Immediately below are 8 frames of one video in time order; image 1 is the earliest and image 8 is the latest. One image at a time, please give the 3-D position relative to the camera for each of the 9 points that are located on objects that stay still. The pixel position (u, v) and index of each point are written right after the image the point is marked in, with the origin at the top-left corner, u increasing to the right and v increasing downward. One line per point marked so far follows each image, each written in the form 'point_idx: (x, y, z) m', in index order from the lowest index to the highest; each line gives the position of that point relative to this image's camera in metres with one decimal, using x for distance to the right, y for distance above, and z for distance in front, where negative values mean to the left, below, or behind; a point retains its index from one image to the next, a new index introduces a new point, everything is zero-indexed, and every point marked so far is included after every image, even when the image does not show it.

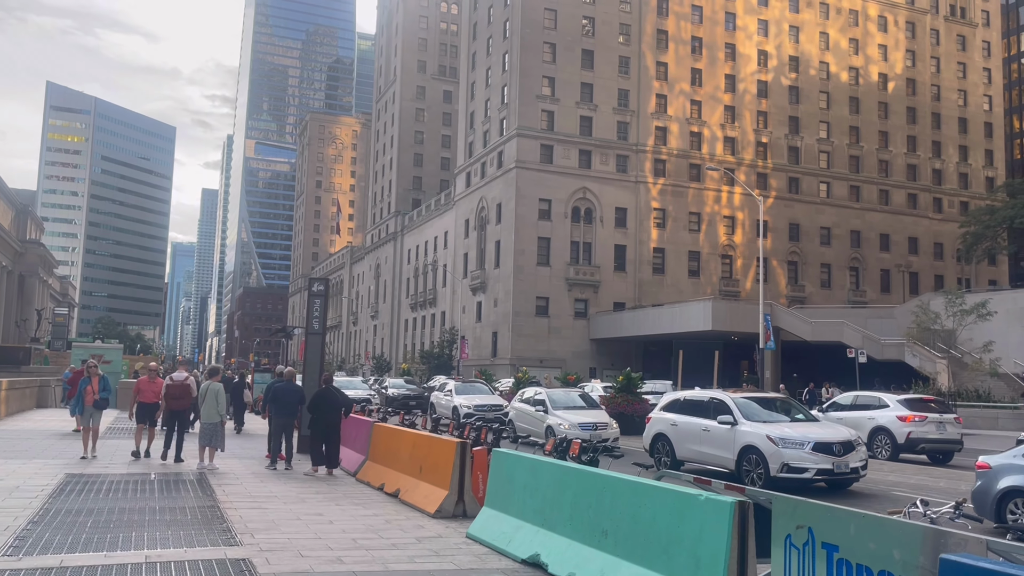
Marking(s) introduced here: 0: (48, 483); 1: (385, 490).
0: (-5.8, -2.5, +10.5) m
1: (-1.7, -2.6, +10.9) m
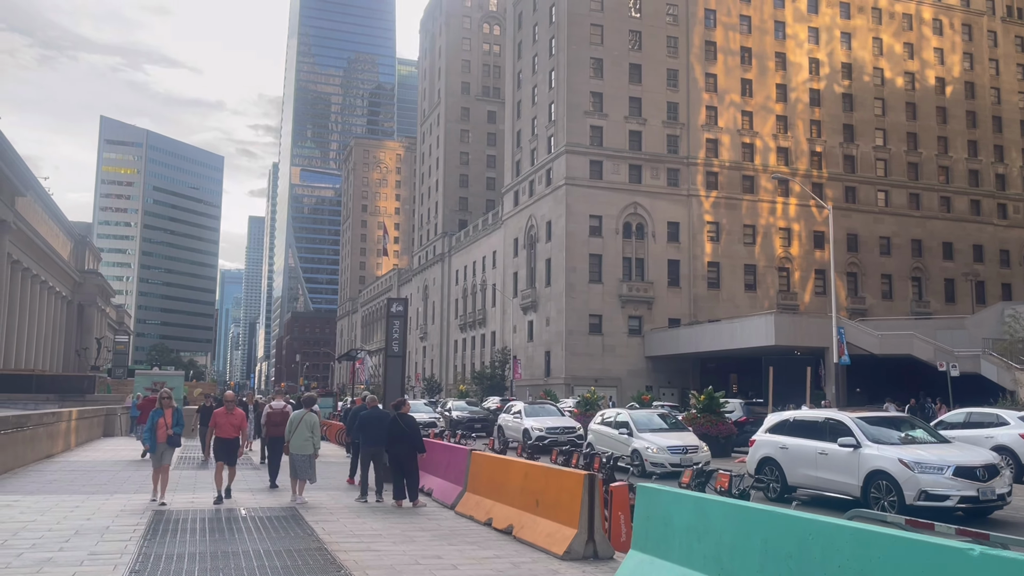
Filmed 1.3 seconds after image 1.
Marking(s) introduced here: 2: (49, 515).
0: (-4.4, -2.8, +9.8) m
1: (-0.2, -2.8, +10.0) m
2: (-5.7, -2.8, +10.2) m
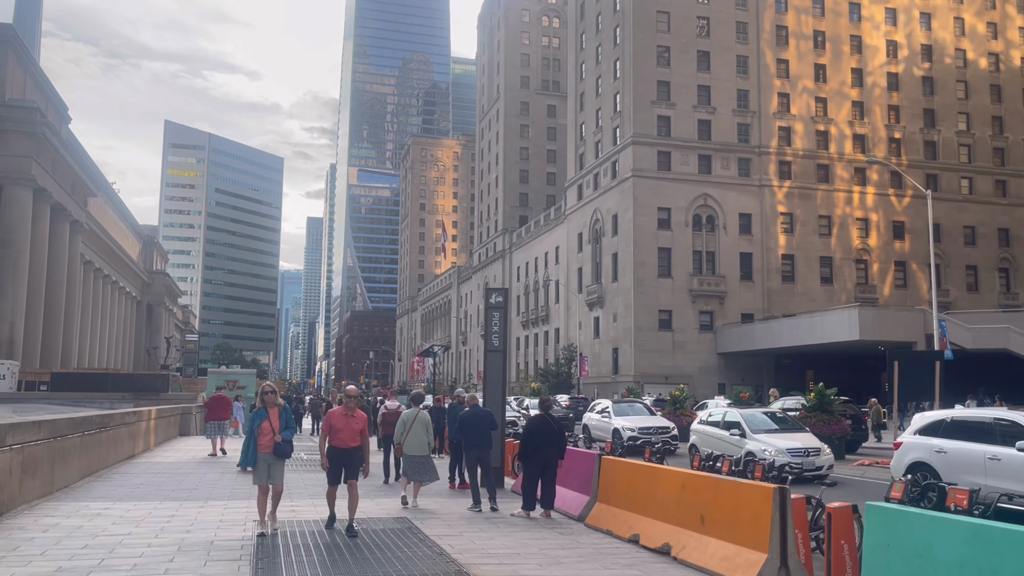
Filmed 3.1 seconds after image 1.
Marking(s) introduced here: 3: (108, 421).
0: (-2.8, -2.6, +8.7) m
1: (+1.3, -2.6, +8.7) m
2: (-4.1, -2.6, +9.2) m
3: (-8.0, -2.6, +16.5) m
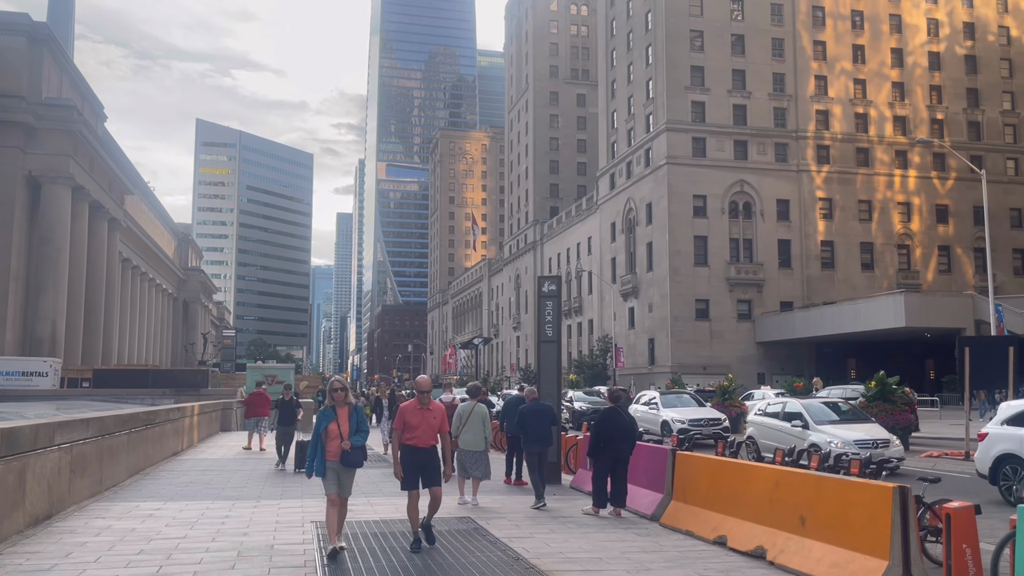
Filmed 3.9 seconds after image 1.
0: (-2.0, -2.5, +8.2) m
1: (+2.1, -2.5, +8.0) m
2: (-3.3, -2.5, +8.8) m
3: (-7.0, -2.5, +16.2) m
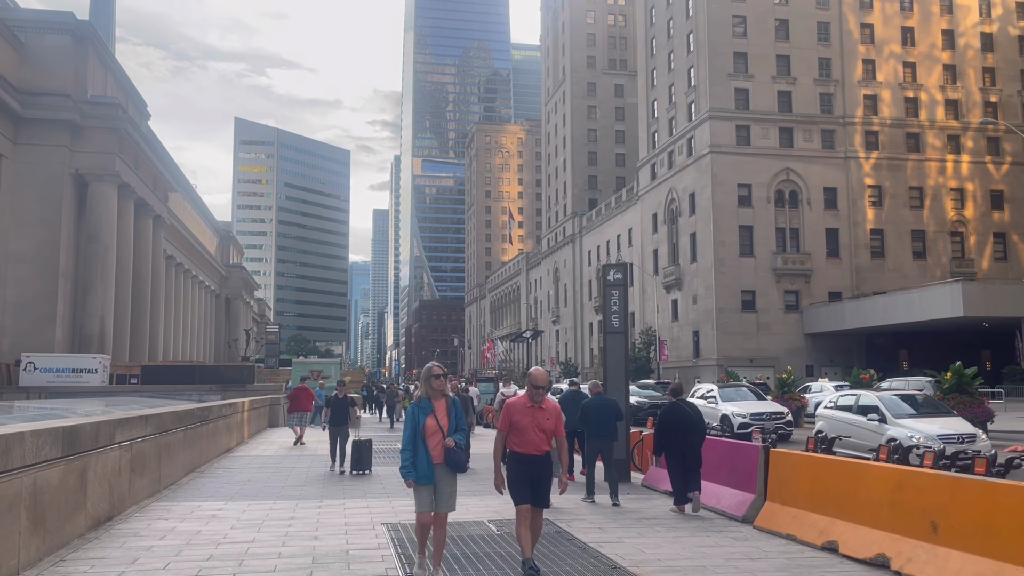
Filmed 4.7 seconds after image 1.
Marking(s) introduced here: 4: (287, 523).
0: (-1.2, -2.4, +7.7) m
1: (+2.9, -2.3, +7.3) m
2: (-2.4, -2.4, +8.3) m
3: (-5.8, -2.4, +15.9) m
4: (-2.4, -2.5, +8.8) m
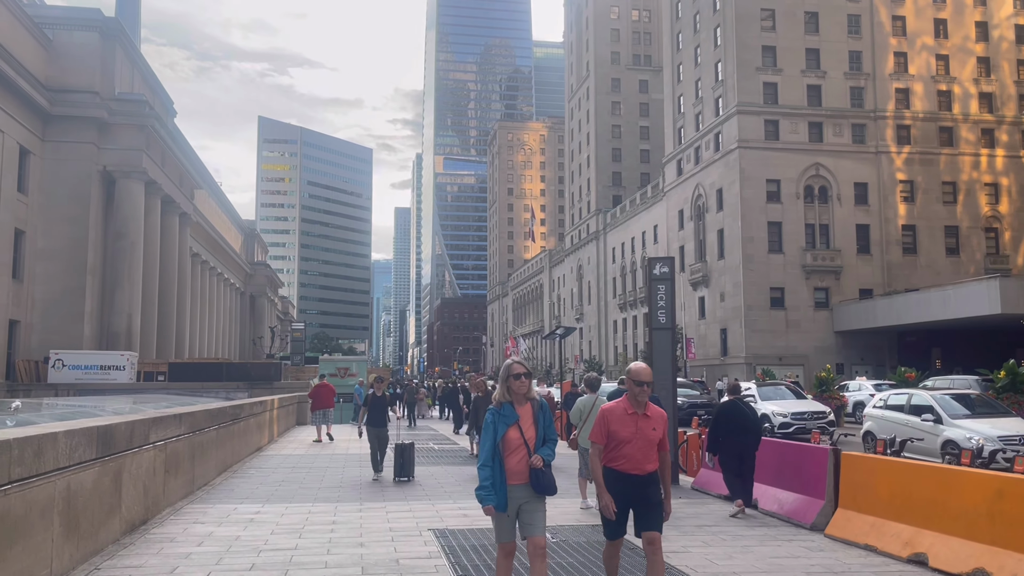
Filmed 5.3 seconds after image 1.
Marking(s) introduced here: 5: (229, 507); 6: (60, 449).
0: (-0.7, -2.3, +7.2) m
1: (+3.4, -2.2, +6.8) m
2: (-1.9, -2.3, +7.9) m
3: (-5.1, -2.3, +15.5) m
4: (-1.8, -2.4, +8.4) m
5: (-3.3, -2.5, +9.7) m
6: (-3.3, -1.2, +6.1) m
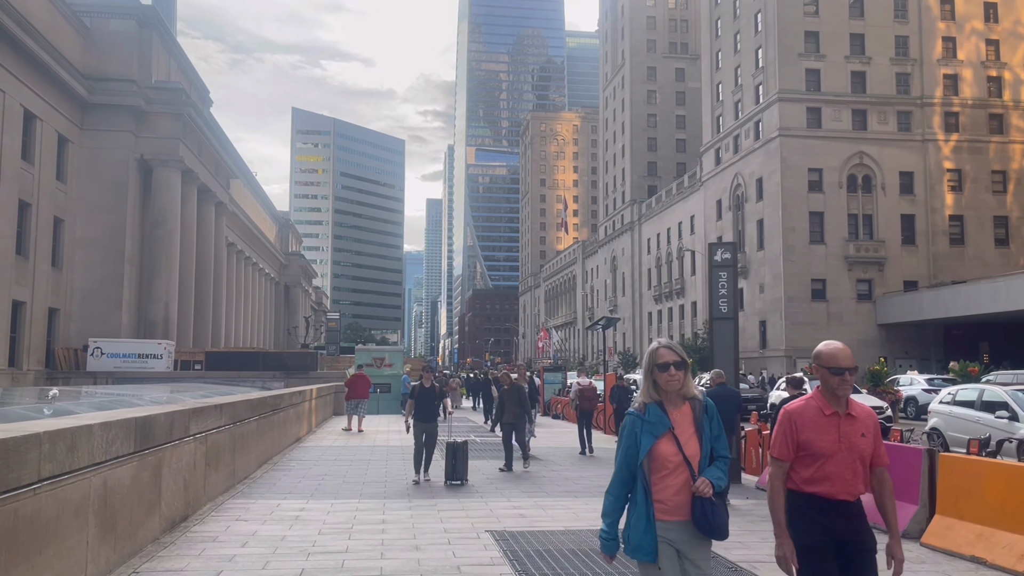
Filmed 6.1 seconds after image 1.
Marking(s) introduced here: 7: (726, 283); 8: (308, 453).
0: (-0.2, -2.2, +6.6) m
1: (+3.9, -2.1, +6.0) m
2: (-1.3, -2.2, +7.3) m
3: (-4.2, -2.0, +15.1) m
4: (-1.2, -2.2, +7.8) m
5: (-2.6, -2.4, +9.2) m
6: (-2.8, -1.0, +5.6) m
7: (+3.2, +0.1, +12.4) m
8: (-4.0, -3.2, +16.4) m
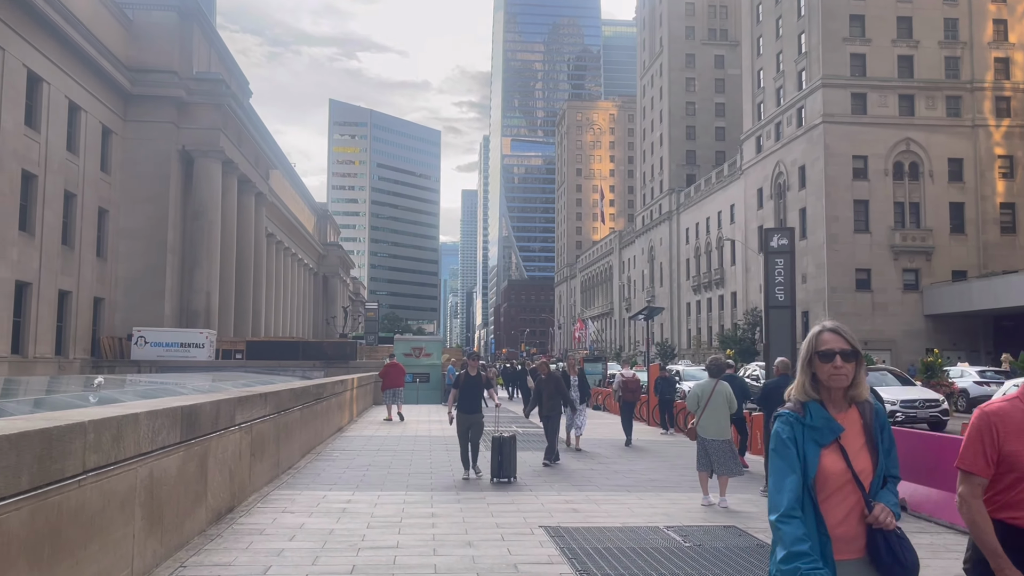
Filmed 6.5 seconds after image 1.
0: (+0.3, -2.1, +6.3) m
1: (+4.4, -2.0, +5.5) m
2: (-0.9, -2.1, +7.1) m
3: (-3.4, -1.8, +14.9) m
4: (-0.7, -2.1, +7.5) m
5: (-2.1, -2.2, +9.0) m
6: (-2.4, -0.9, +5.4) m
7: (+3.8, +0.2, +12.0) m
8: (-3.1, -3.0, +16.3) m
